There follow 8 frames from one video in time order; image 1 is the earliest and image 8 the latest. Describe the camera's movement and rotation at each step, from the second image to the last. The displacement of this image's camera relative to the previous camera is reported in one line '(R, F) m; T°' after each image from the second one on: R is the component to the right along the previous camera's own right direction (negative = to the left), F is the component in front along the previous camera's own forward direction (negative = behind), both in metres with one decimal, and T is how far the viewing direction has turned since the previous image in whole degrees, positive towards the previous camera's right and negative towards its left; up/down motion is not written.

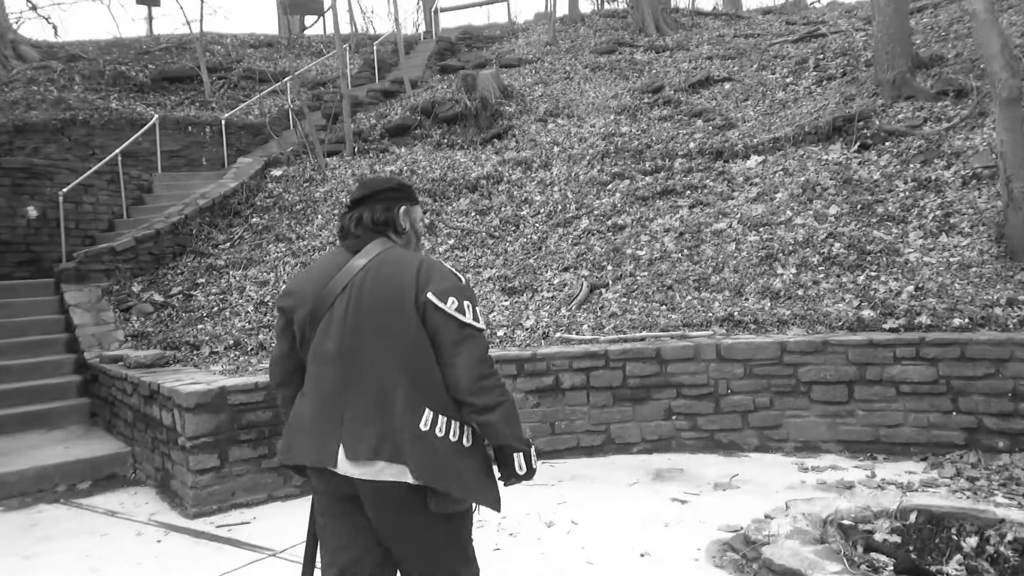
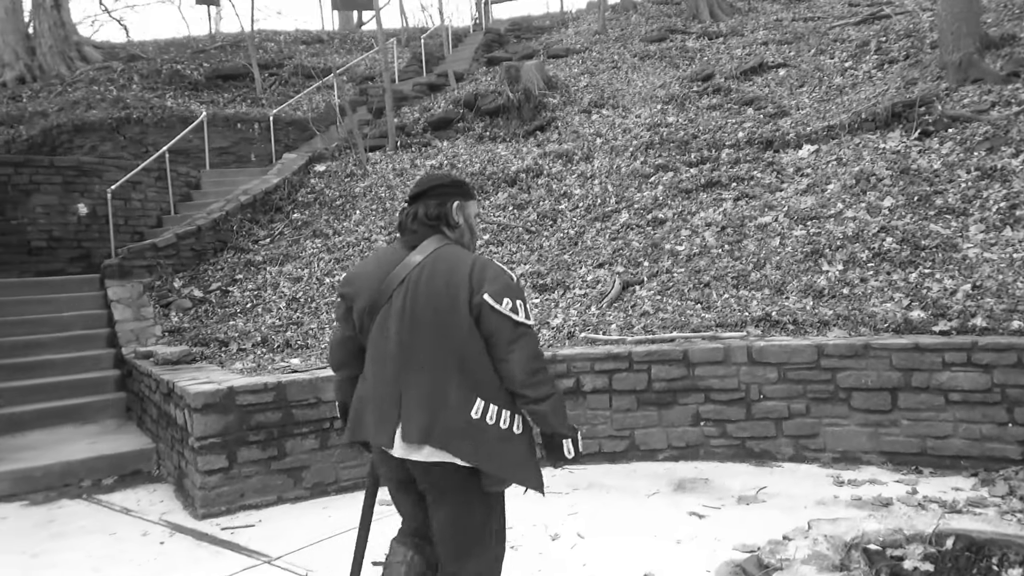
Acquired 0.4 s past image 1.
(+0.3, +0.2) m; -5°
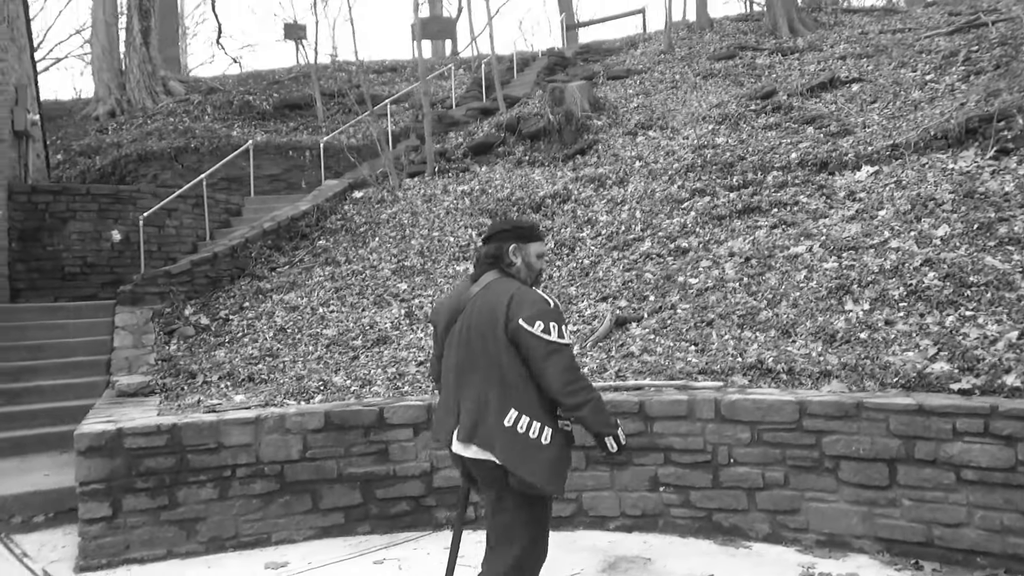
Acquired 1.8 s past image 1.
(+1.0, +0.6) m; -8°
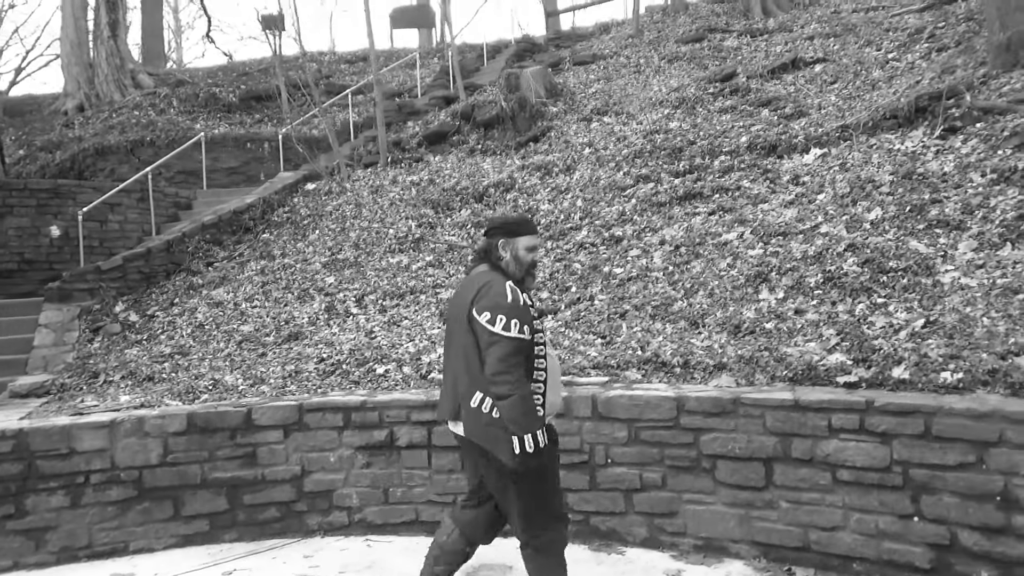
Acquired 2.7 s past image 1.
(+0.8, +0.2) m; -1°
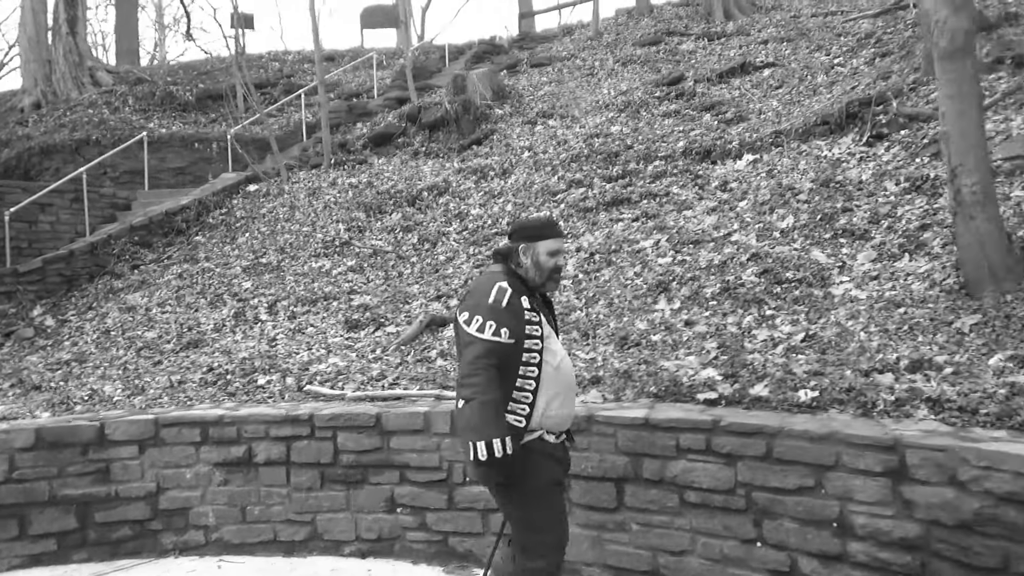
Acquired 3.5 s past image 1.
(+0.7, +0.1) m; +1°
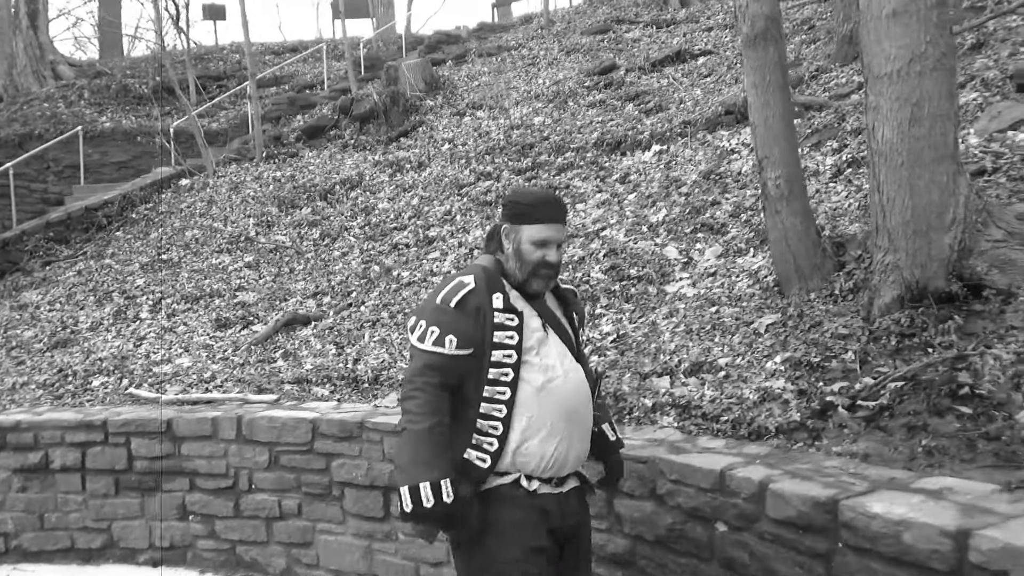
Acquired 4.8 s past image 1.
(+1.1, +0.1) m; -1°
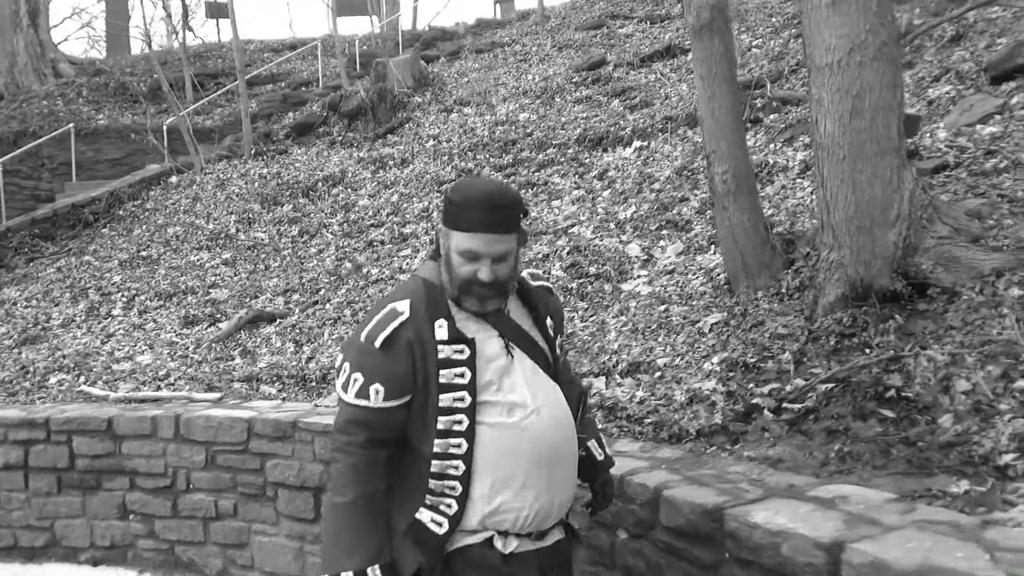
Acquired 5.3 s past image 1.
(+0.3, +0.1) m; -1°
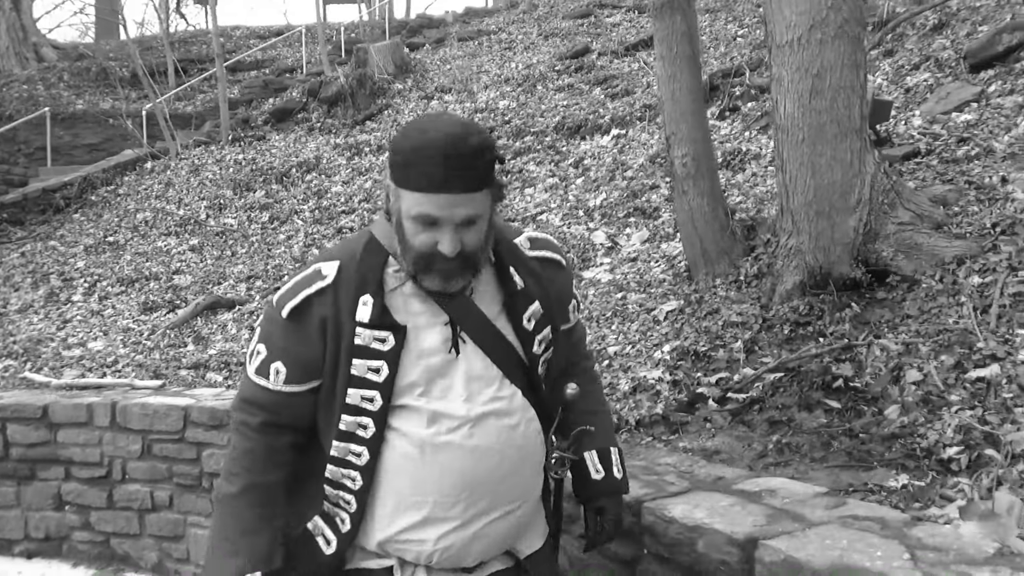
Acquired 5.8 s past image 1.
(+0.2, +0.1) m; 0°
